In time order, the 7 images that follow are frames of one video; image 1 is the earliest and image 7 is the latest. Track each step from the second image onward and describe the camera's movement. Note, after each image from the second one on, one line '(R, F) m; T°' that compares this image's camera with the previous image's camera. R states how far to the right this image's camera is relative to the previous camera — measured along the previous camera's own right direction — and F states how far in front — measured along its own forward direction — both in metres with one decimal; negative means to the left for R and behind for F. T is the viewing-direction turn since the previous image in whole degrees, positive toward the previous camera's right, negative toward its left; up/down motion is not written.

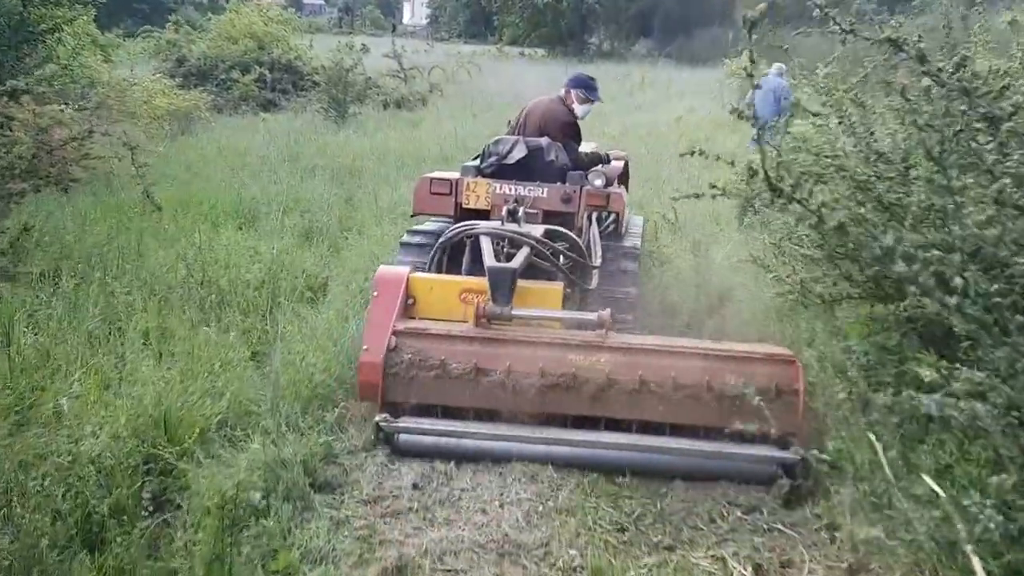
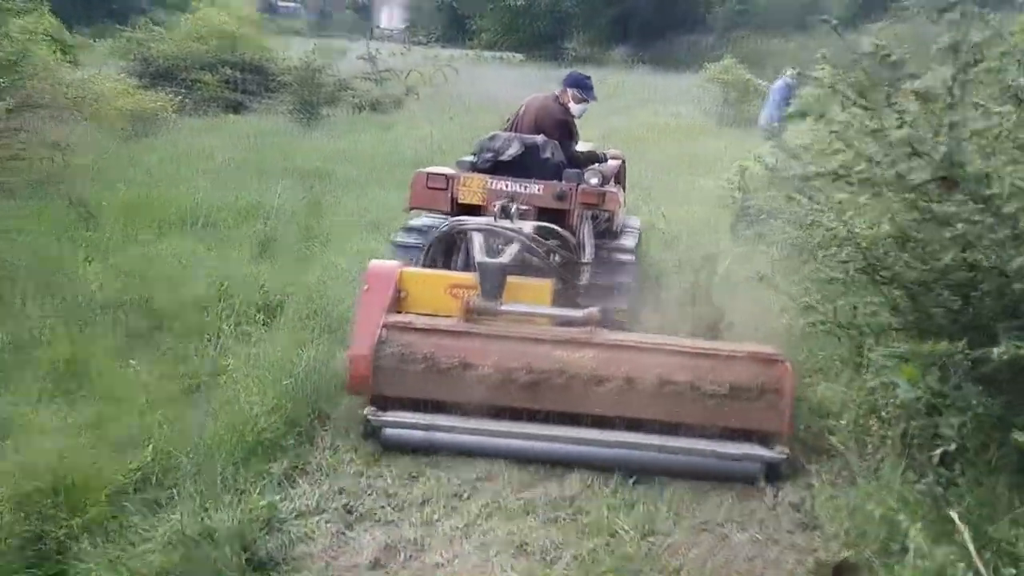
(0.0, +0.8) m; +2°
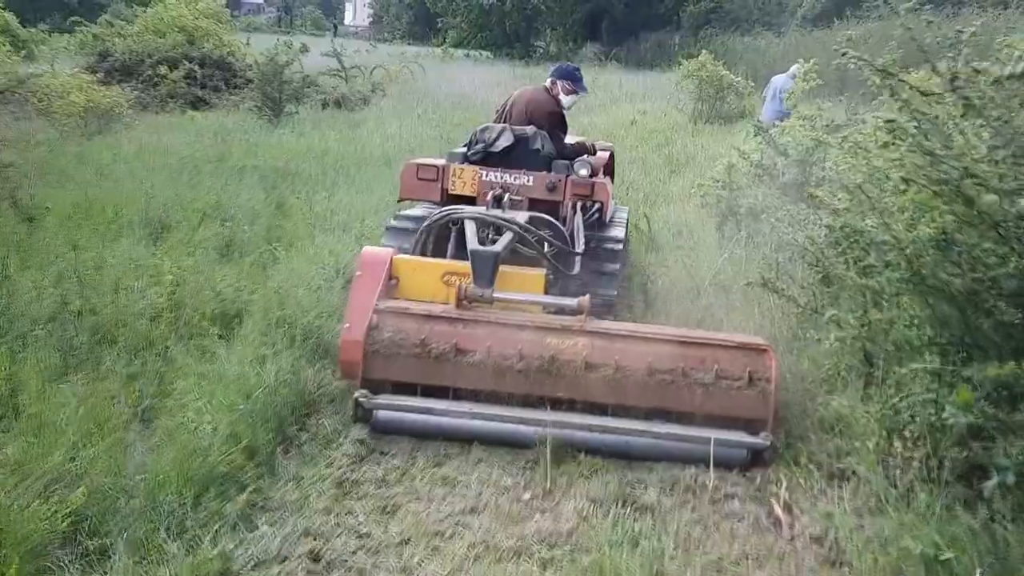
(-0.1, +0.5) m; +2°
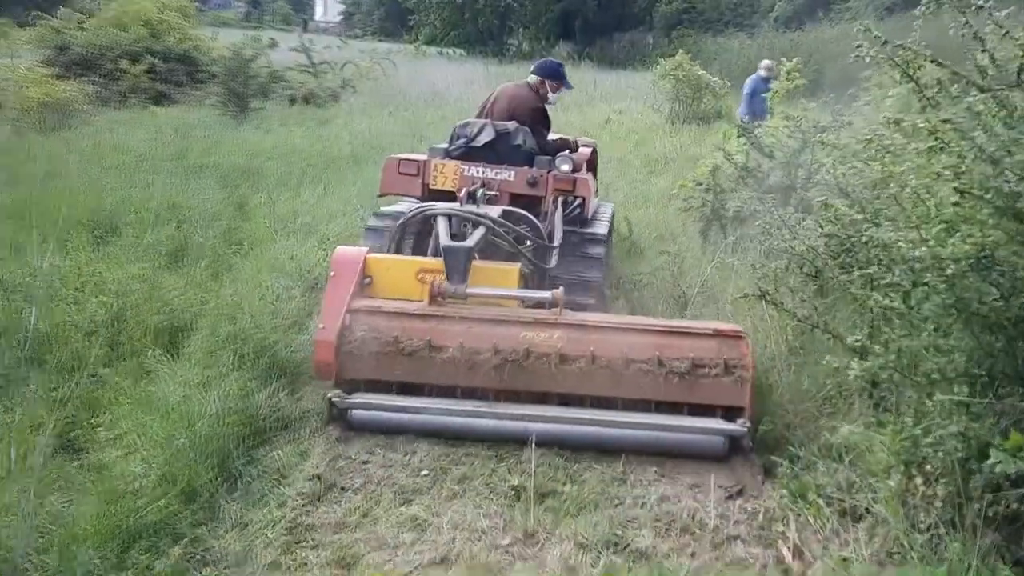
(0.0, +0.5) m; +2°
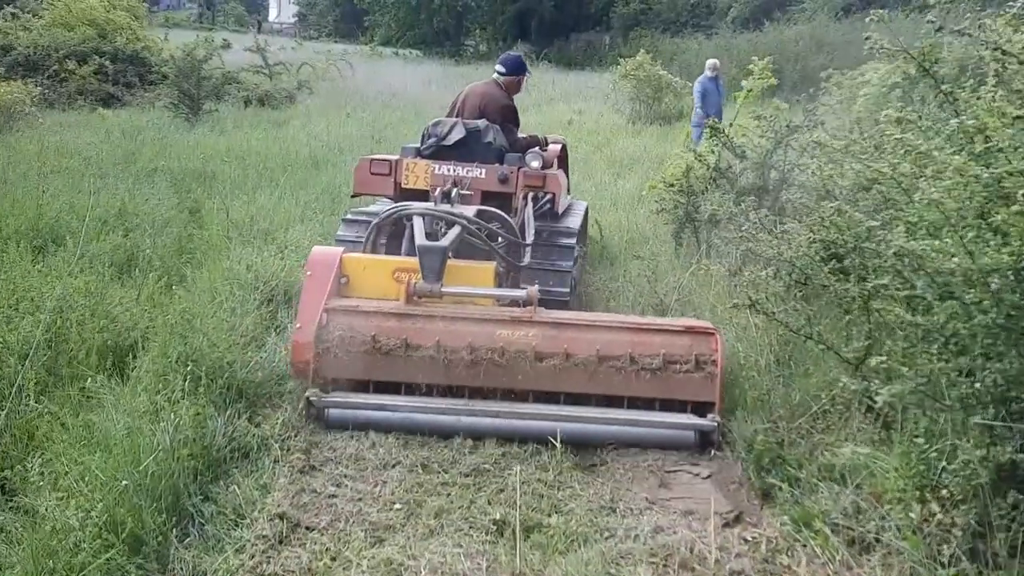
(-0.1, +0.3) m; +3°
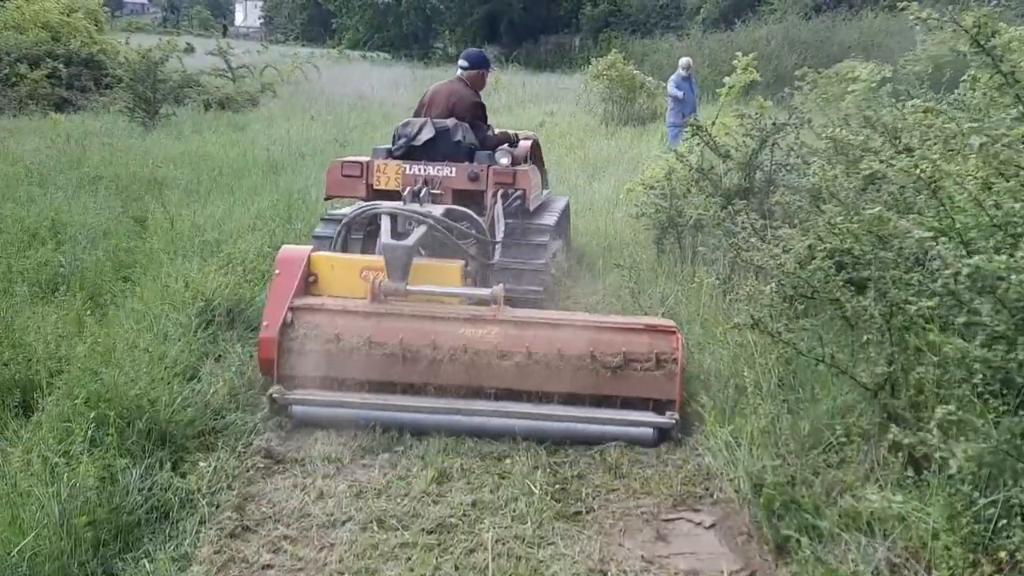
(0.0, +0.6) m; +2°
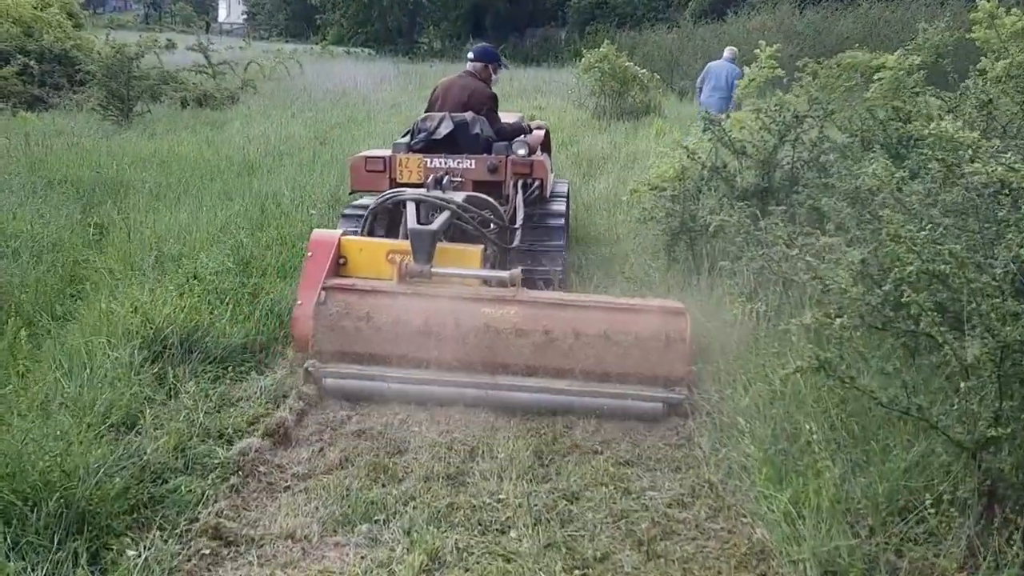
(-0.1, +0.8) m; +1°
